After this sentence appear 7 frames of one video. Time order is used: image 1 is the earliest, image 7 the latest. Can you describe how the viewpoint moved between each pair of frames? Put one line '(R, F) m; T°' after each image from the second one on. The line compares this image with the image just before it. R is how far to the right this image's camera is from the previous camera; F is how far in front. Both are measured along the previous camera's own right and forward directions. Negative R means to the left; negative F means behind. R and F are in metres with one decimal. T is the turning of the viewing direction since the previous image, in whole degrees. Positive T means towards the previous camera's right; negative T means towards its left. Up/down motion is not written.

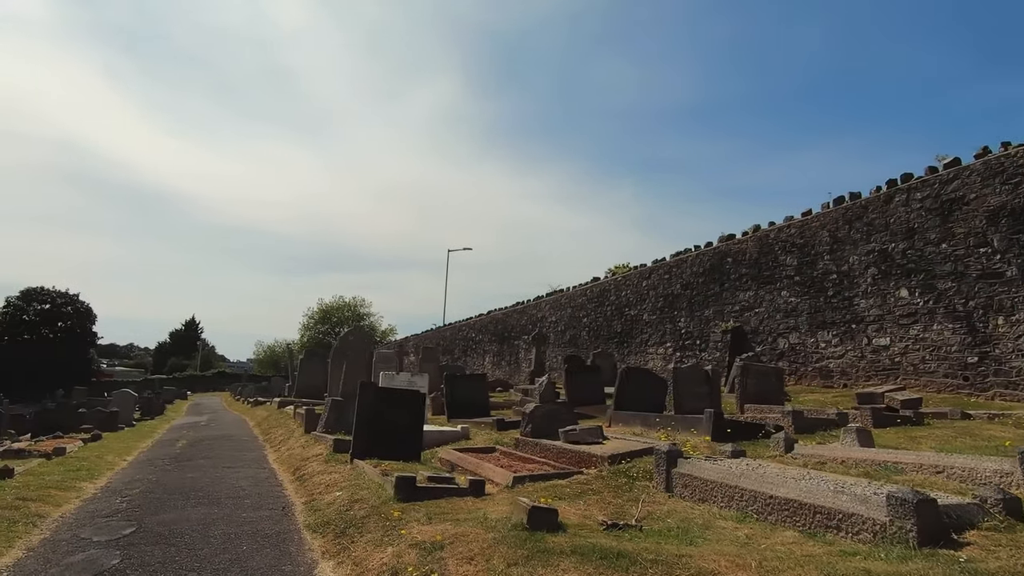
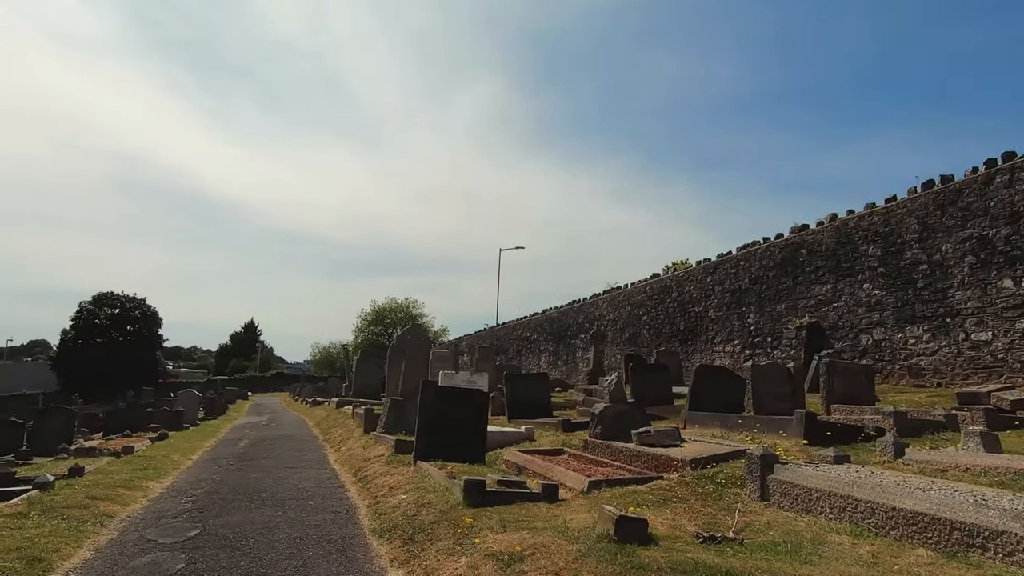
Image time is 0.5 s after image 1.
(-0.3, +0.5) m; -4°
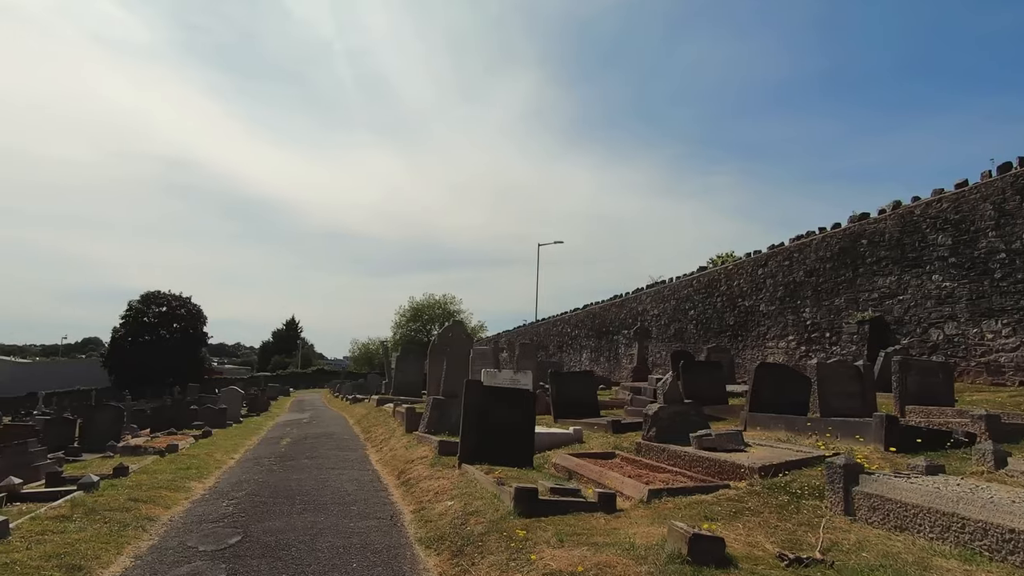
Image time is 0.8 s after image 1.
(-0.2, +0.5) m; -3°
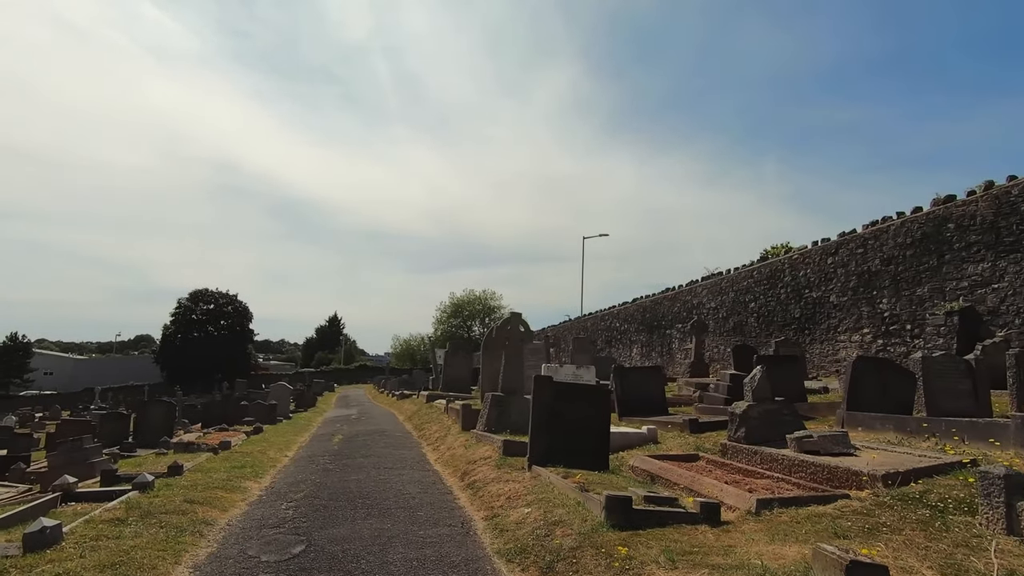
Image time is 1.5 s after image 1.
(-0.5, +0.7) m; -3°
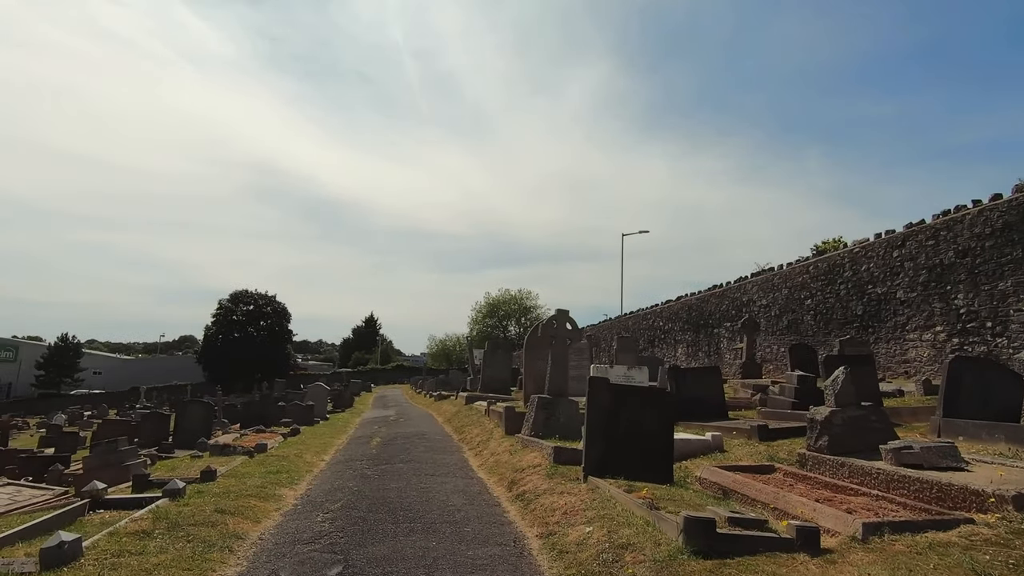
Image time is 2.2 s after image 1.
(-0.2, +0.7) m; -3°
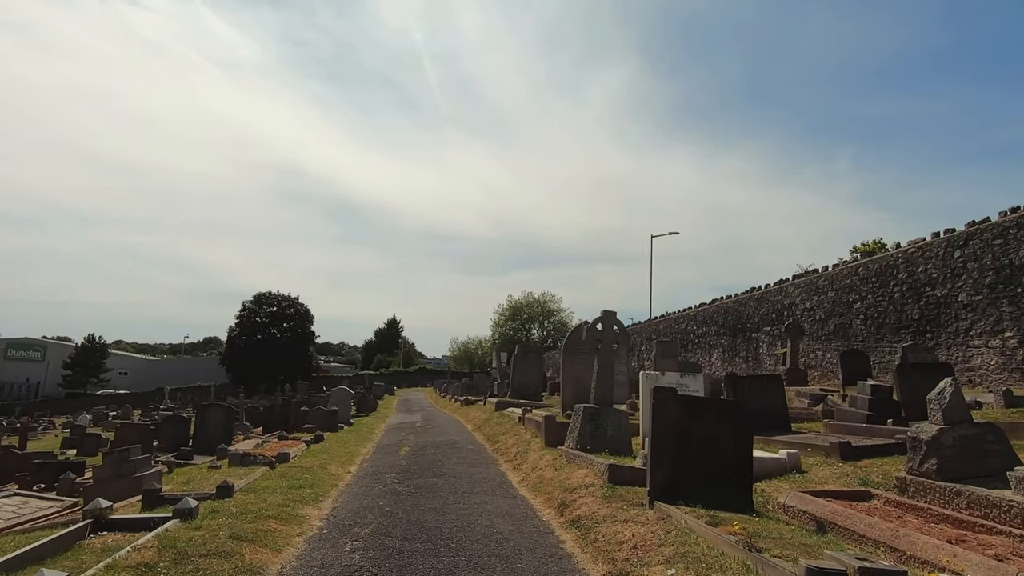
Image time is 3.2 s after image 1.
(-0.4, +0.9) m; -2°
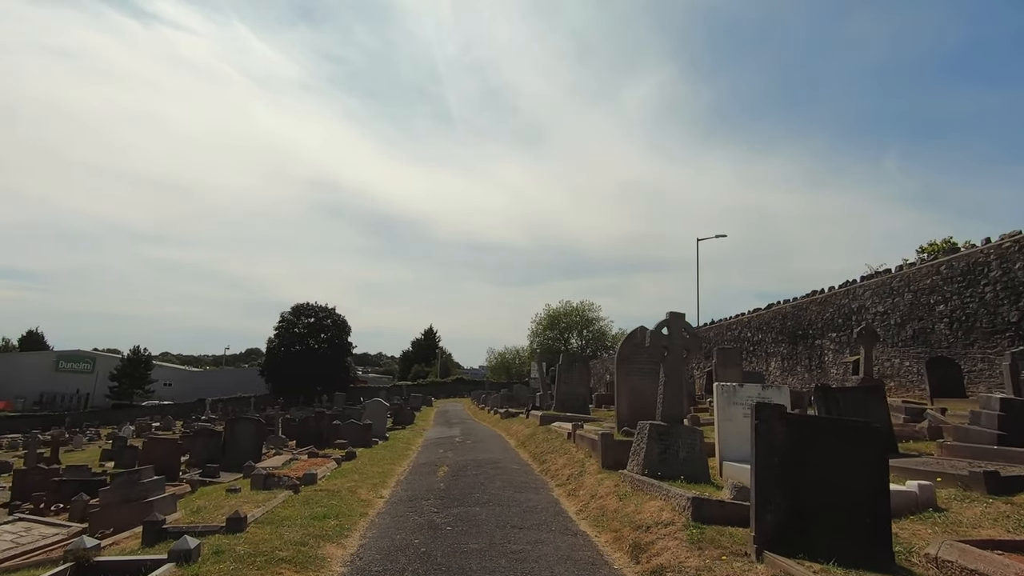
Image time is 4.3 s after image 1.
(-0.2, +1.3) m; -3°
